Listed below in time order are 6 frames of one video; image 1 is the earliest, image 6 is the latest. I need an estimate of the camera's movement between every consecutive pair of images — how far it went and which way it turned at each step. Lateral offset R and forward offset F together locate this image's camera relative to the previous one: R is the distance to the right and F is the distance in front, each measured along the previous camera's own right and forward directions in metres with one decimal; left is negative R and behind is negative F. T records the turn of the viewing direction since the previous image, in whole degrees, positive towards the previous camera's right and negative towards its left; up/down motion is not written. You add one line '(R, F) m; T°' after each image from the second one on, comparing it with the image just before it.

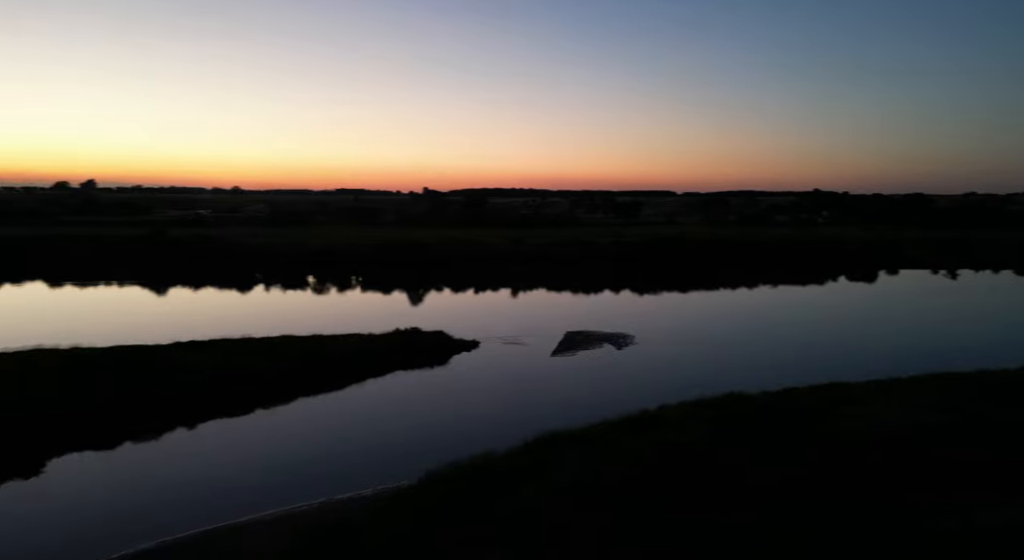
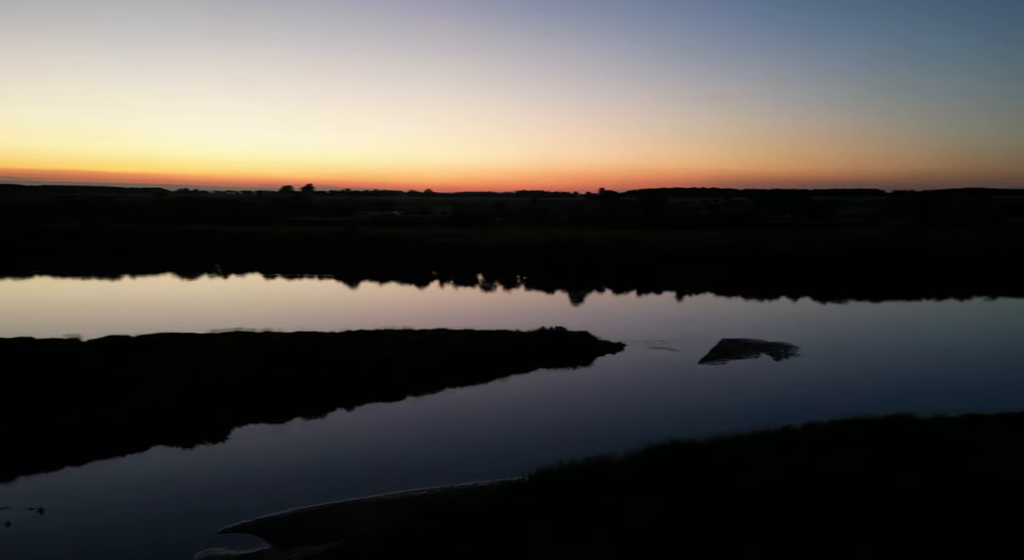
(+2.2, -0.2) m; -16°
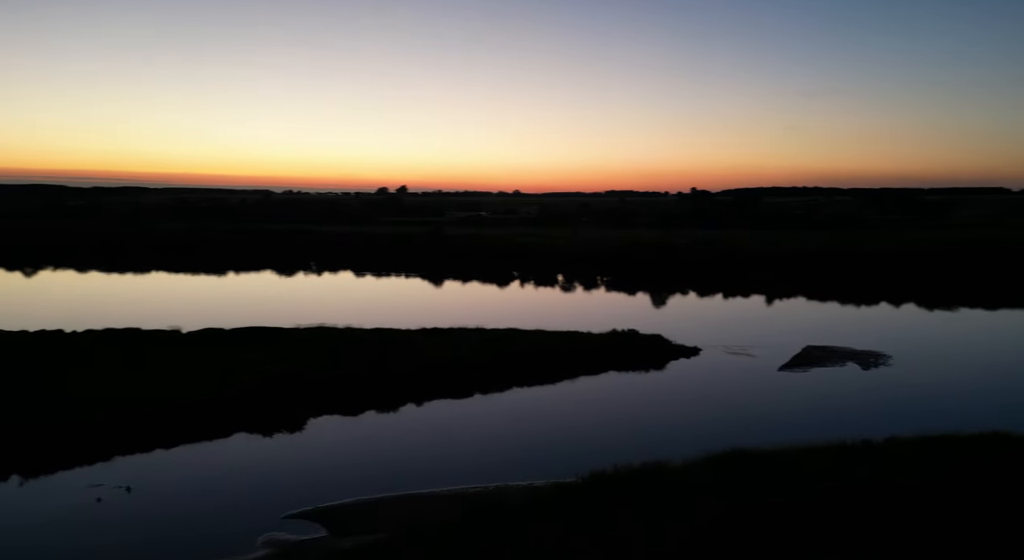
(+1.2, 0.0) m; -8°
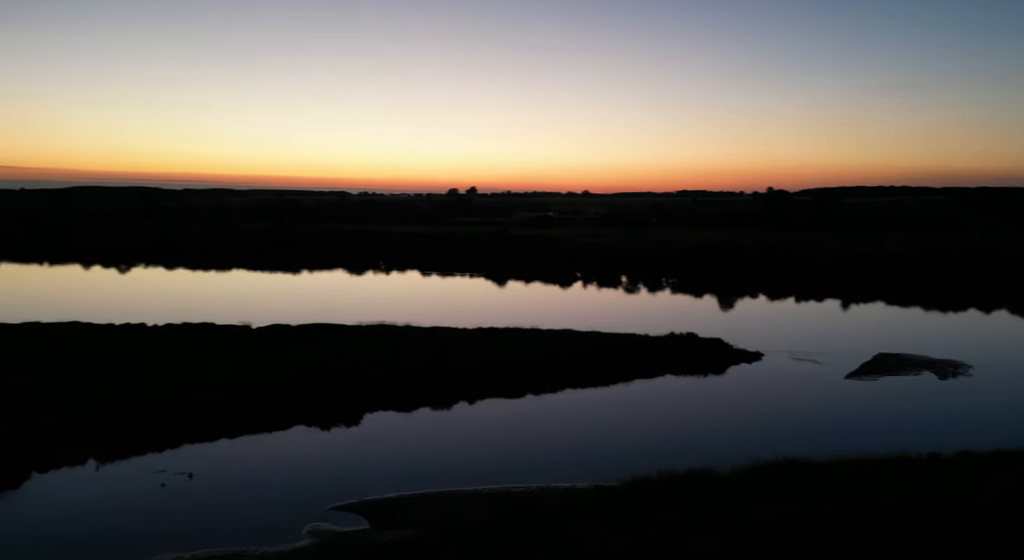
(+0.9, +0.1) m; -6°
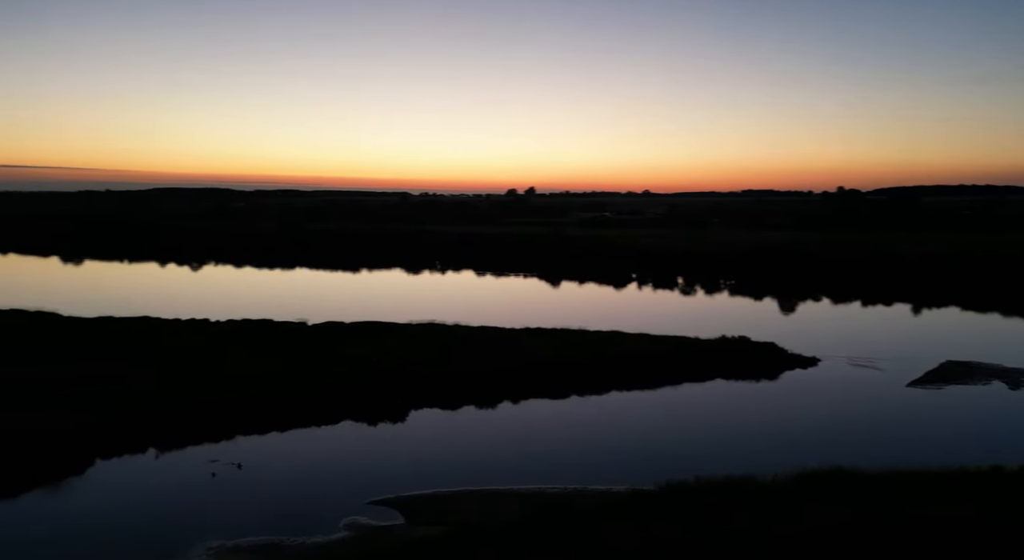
(+0.8, +0.1) m; -5°
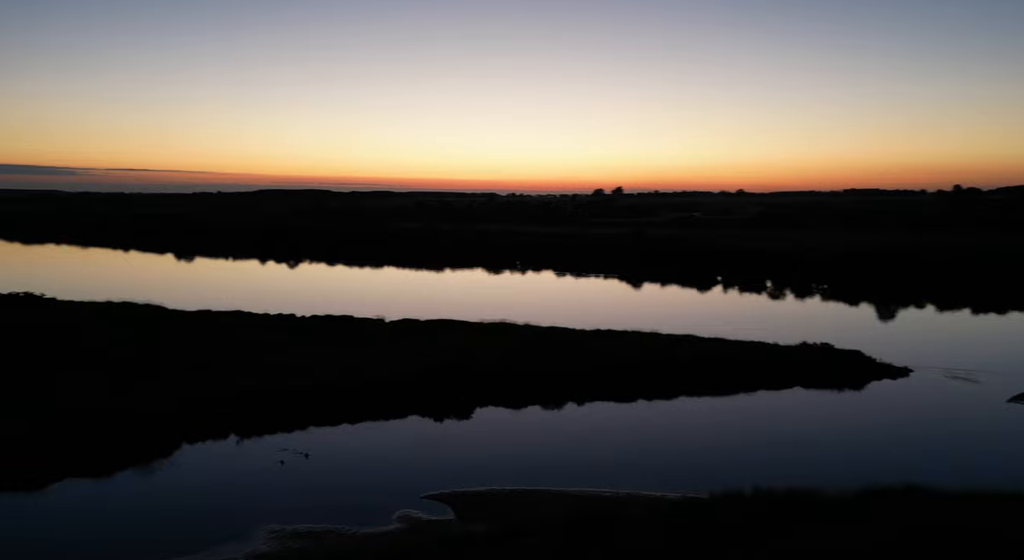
(+1.2, +0.2) m; -8°
